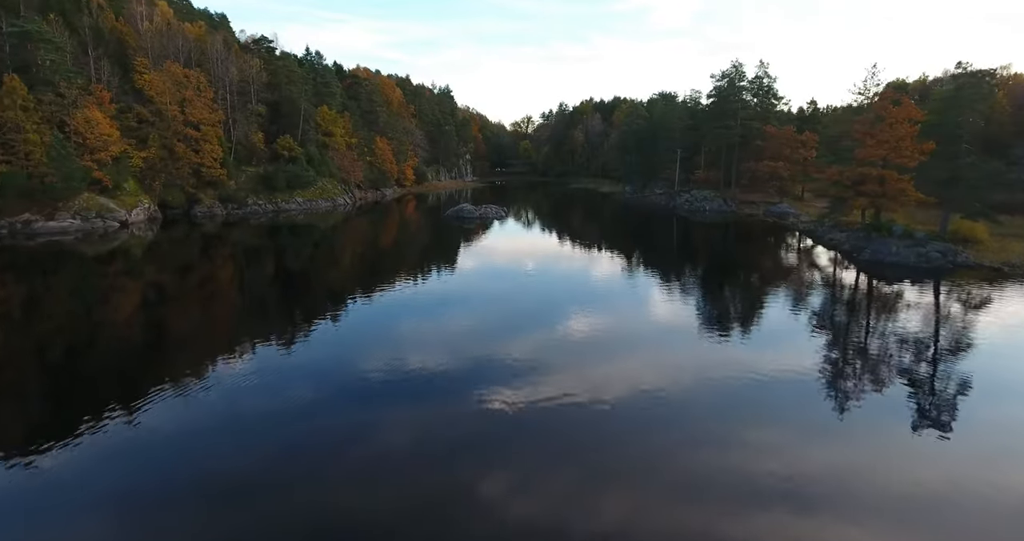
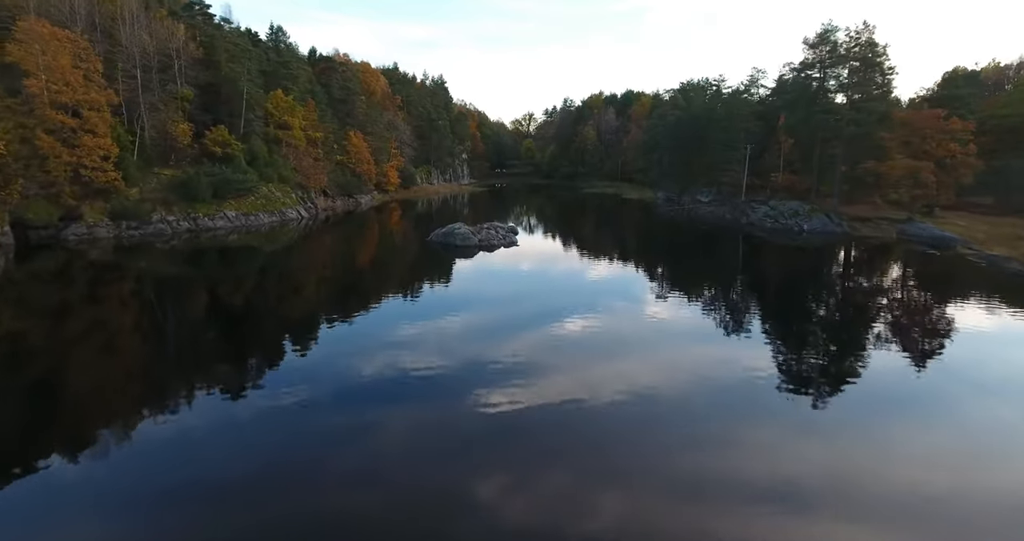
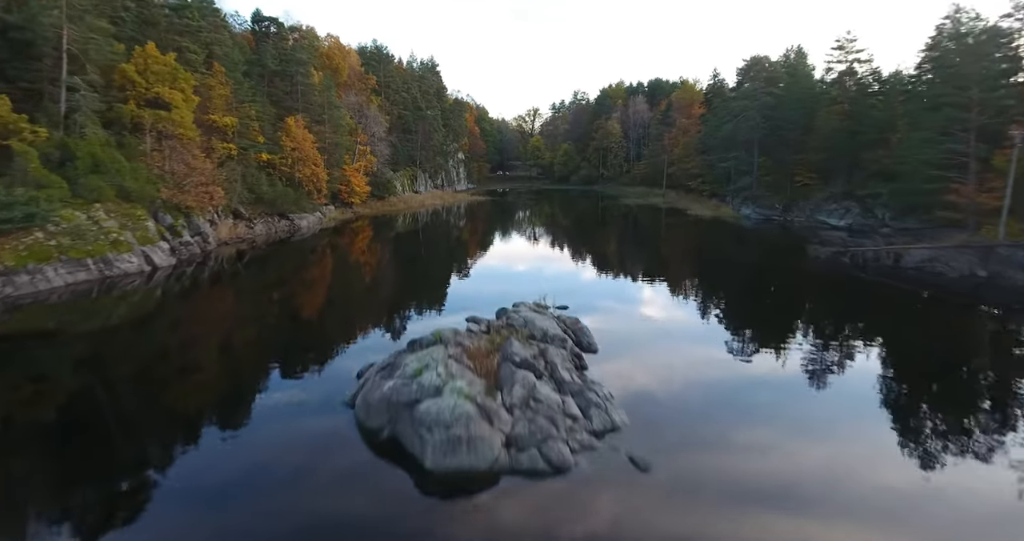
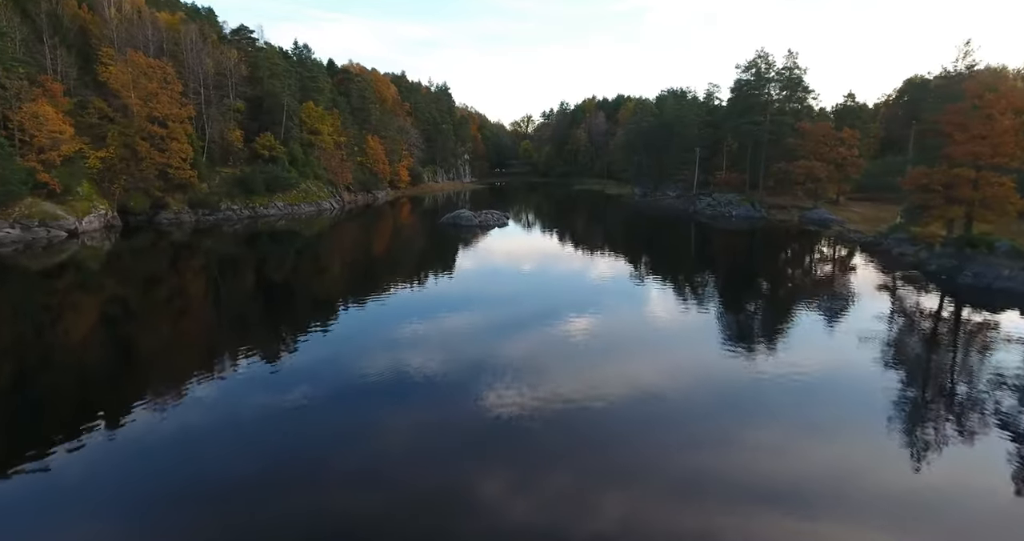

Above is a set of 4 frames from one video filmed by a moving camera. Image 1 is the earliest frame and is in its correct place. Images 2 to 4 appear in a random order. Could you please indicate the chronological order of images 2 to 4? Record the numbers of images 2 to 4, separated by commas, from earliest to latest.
4, 2, 3
